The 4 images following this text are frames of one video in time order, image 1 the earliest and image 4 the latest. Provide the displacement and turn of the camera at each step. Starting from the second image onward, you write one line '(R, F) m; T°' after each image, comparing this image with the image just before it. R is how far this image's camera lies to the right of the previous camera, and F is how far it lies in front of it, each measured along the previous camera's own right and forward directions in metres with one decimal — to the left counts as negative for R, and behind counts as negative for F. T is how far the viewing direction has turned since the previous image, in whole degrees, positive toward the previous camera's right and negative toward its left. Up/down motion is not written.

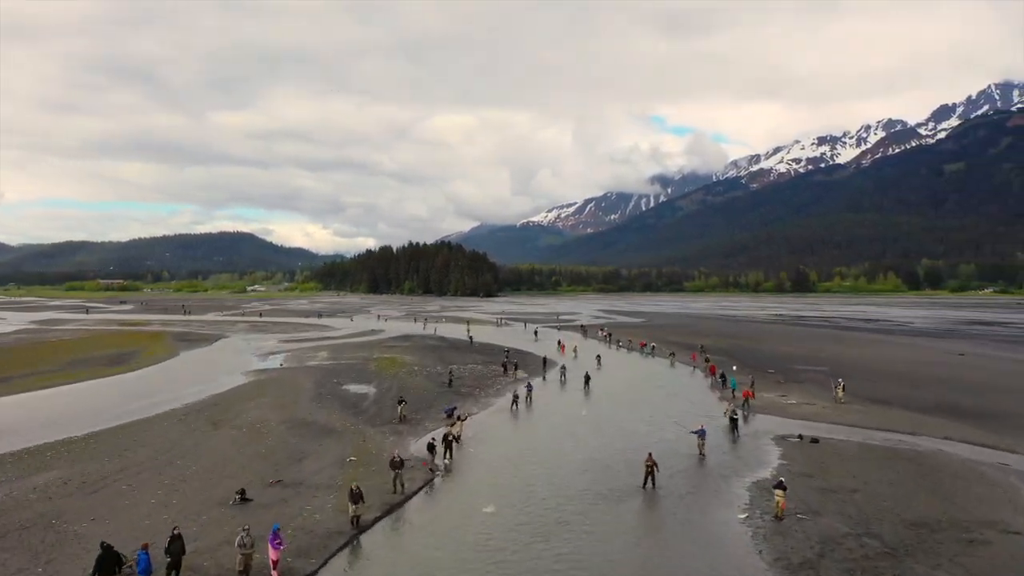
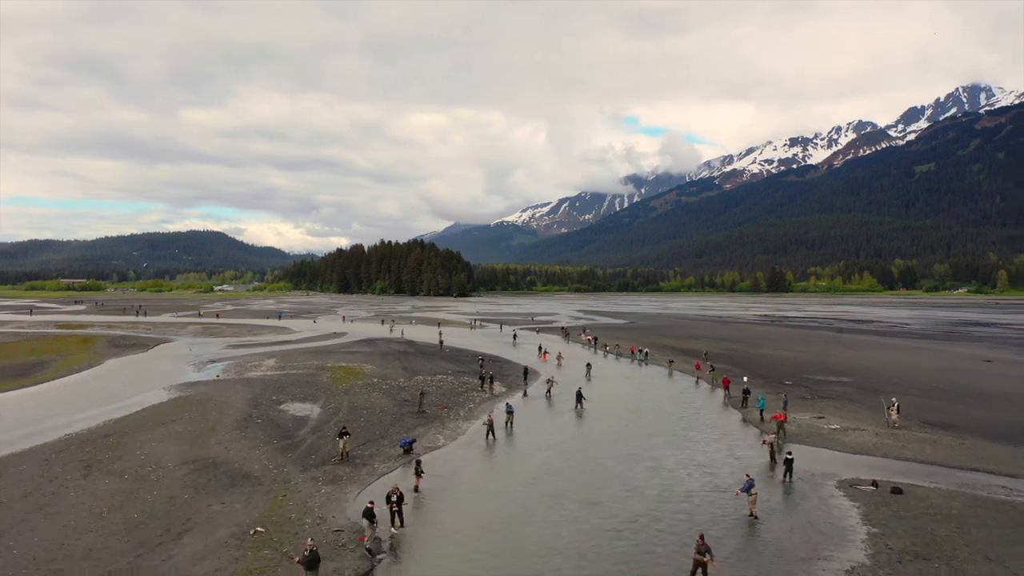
(-0.1, +6.9) m; +2°
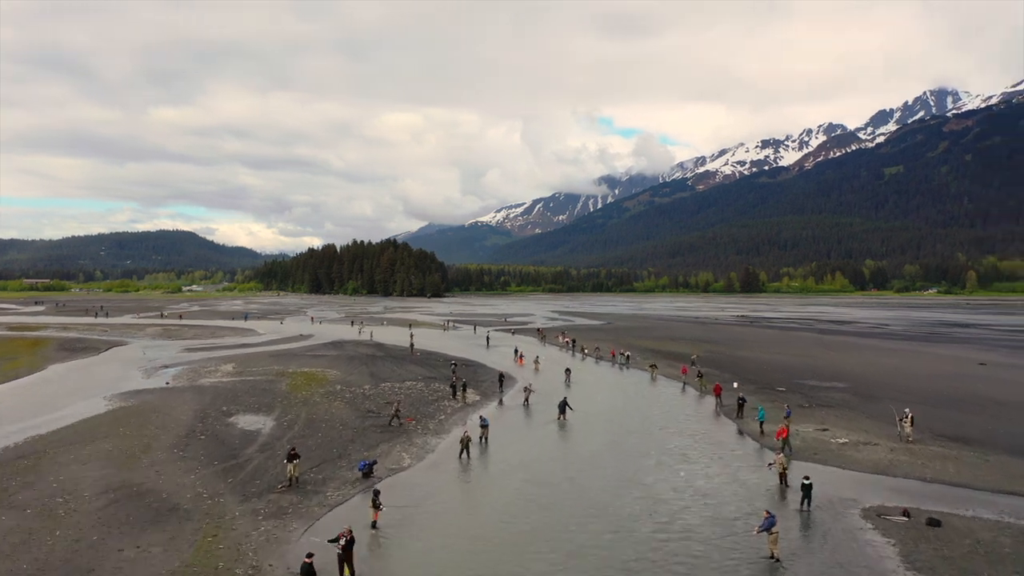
(0.0, +2.9) m; +2°
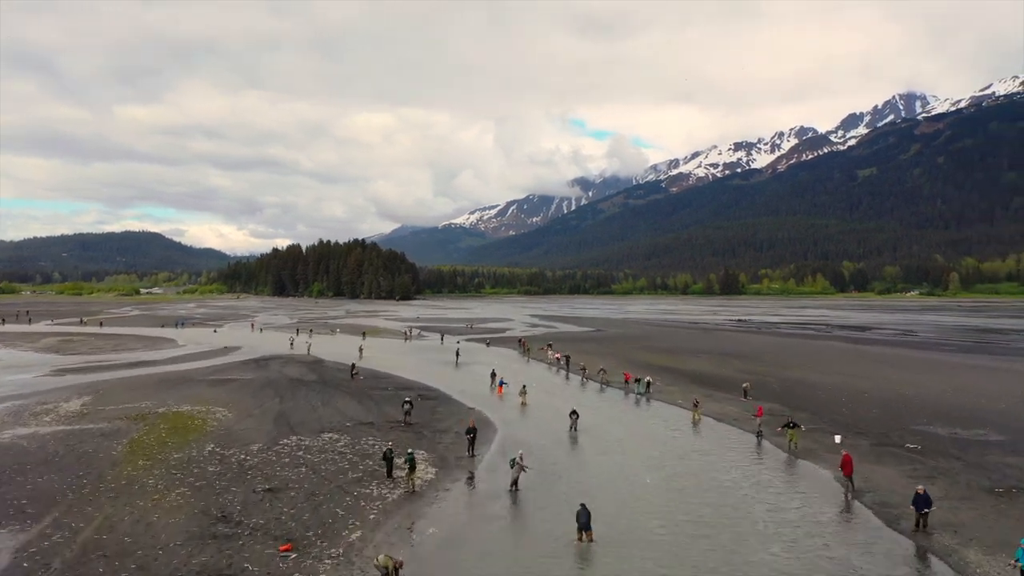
(-0.2, +14.6) m; +3°
